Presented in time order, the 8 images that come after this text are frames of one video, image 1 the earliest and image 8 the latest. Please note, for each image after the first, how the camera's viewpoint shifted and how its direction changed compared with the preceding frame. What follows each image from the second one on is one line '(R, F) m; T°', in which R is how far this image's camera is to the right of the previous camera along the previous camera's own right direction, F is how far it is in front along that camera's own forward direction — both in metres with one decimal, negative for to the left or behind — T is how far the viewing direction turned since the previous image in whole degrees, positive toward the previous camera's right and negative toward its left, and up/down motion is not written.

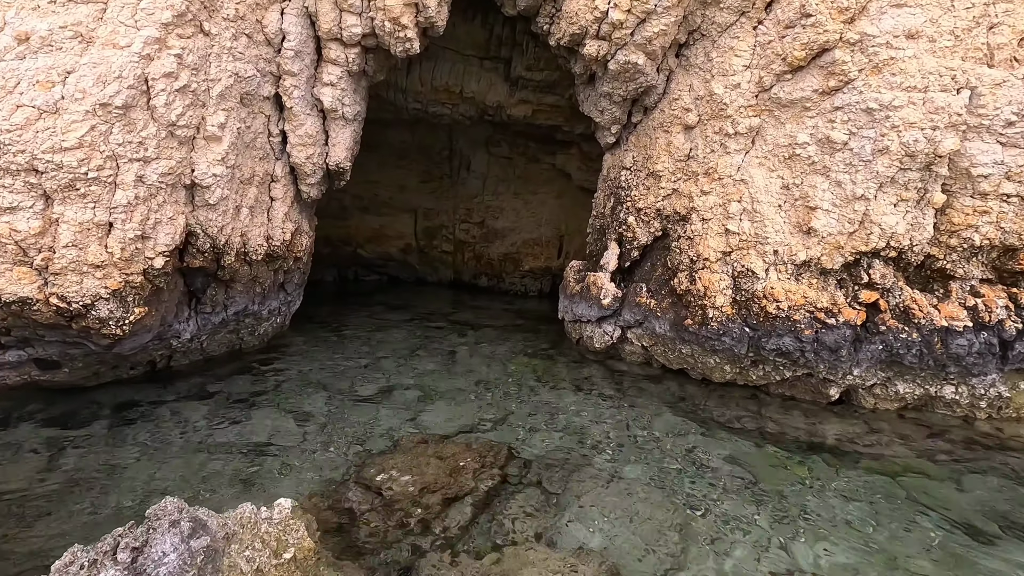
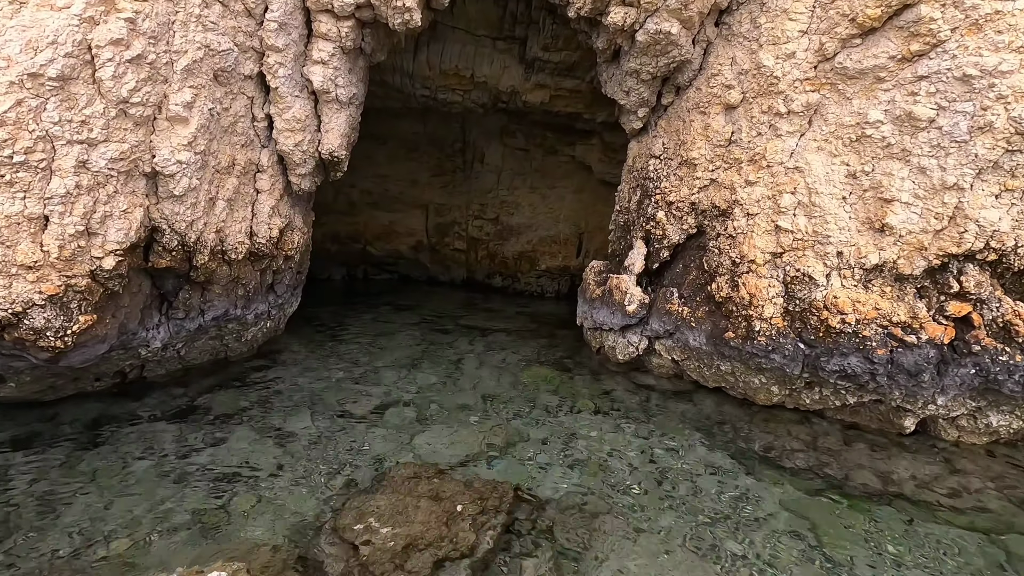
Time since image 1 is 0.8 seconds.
(+0.1, +0.5) m; -2°
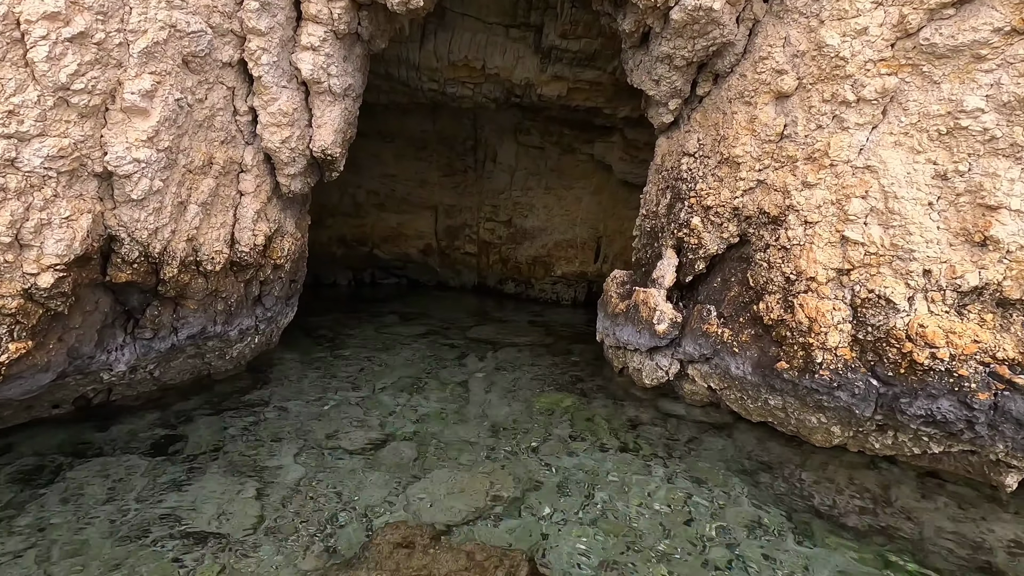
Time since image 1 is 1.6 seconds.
(0.0, +0.5) m; -1°
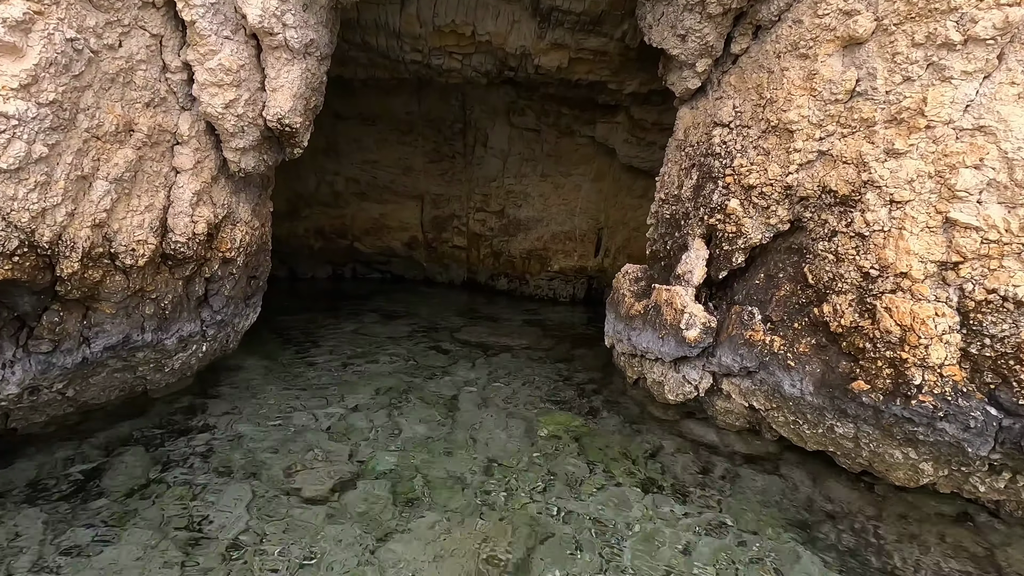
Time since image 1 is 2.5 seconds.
(0.0, +0.6) m; +1°
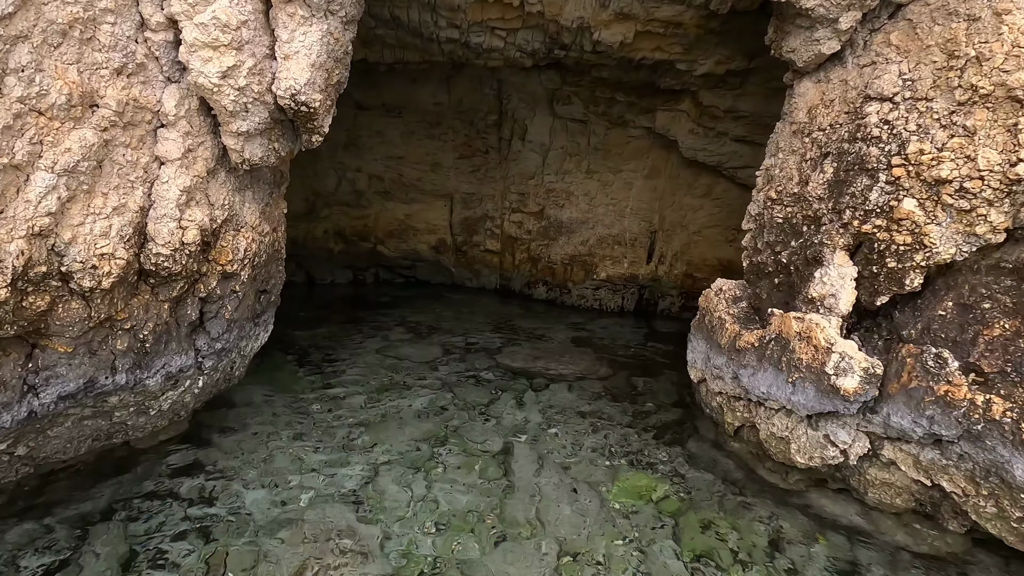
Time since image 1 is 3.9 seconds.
(-0.3, +0.7) m; -2°
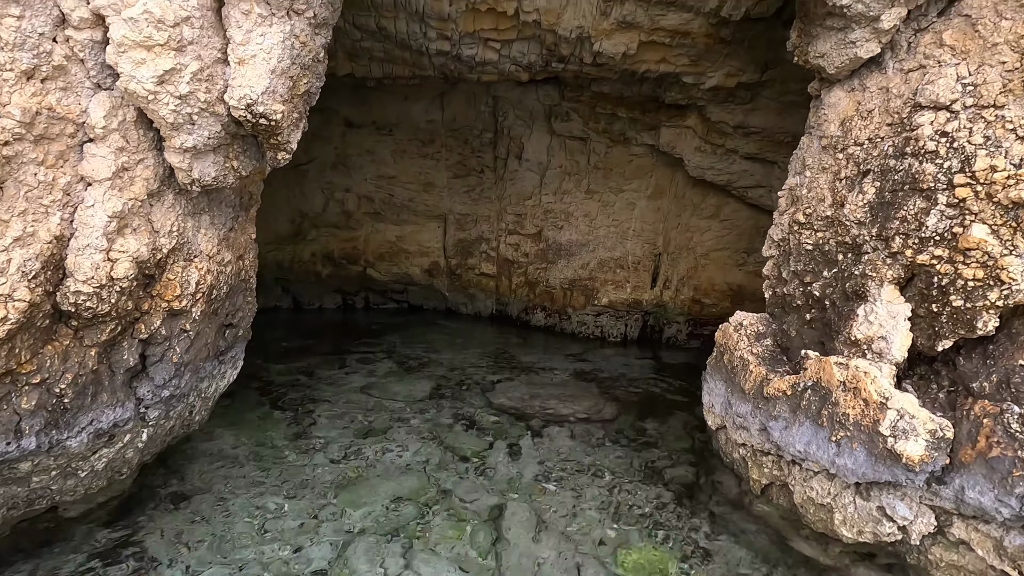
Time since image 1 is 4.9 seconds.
(0.0, +0.3) m; 0°
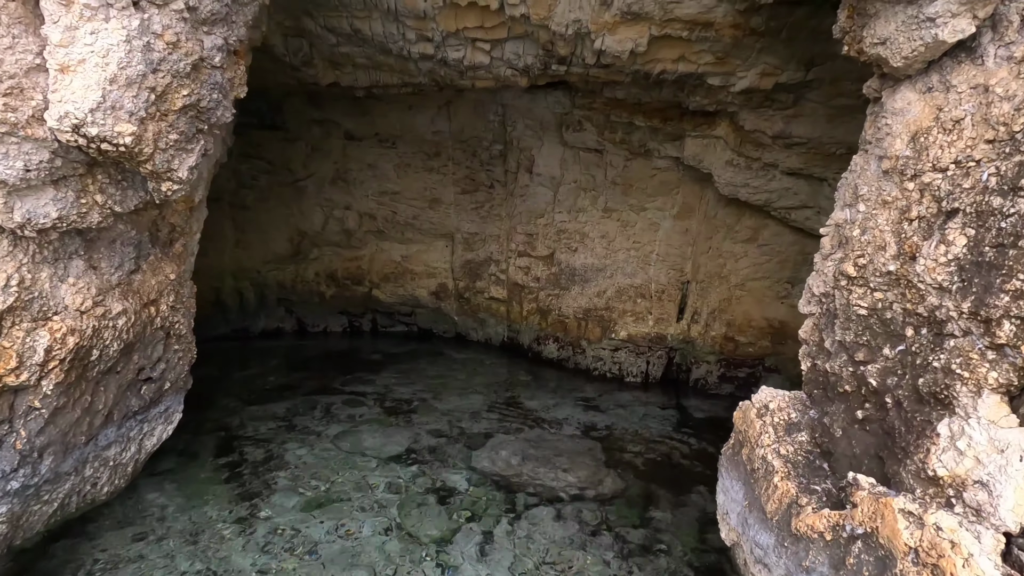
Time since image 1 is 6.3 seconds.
(+0.4, +0.6) m; -5°
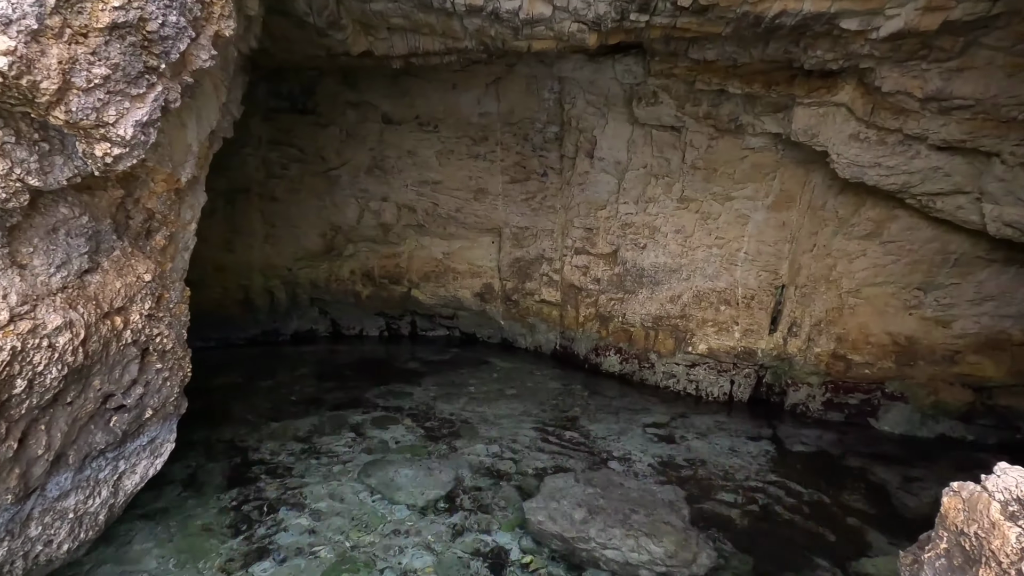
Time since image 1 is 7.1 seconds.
(-0.1, +0.7) m; -4°
